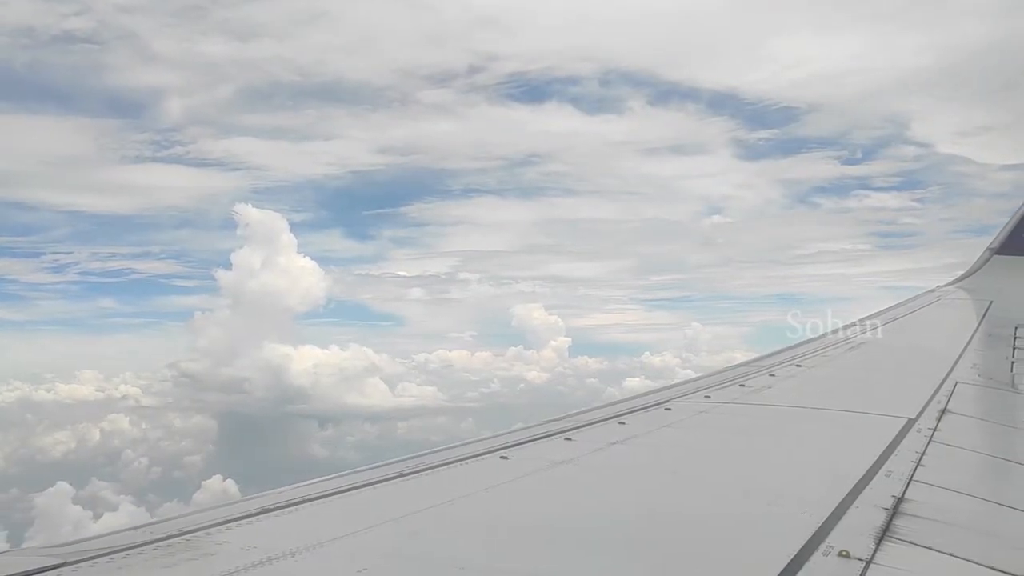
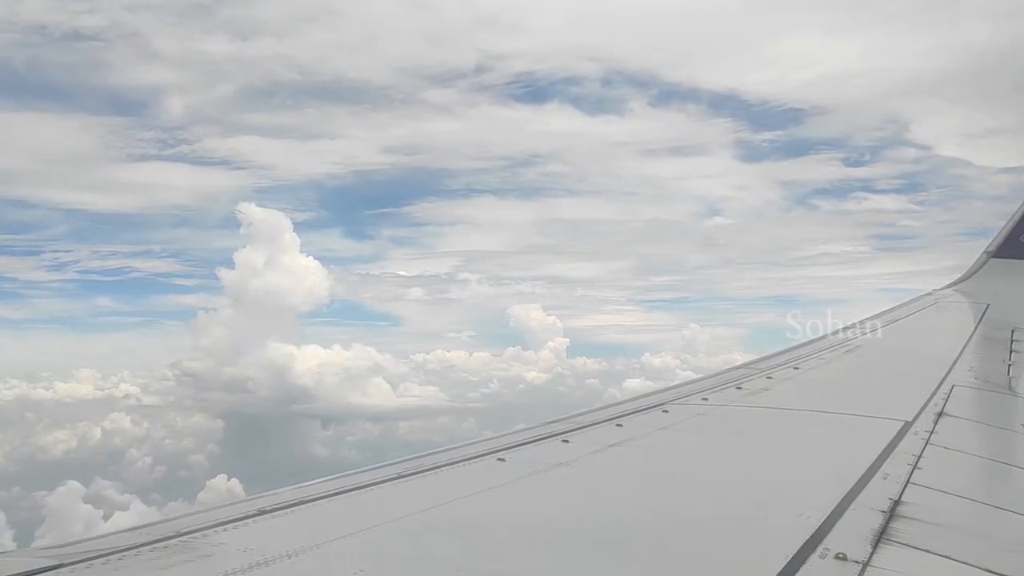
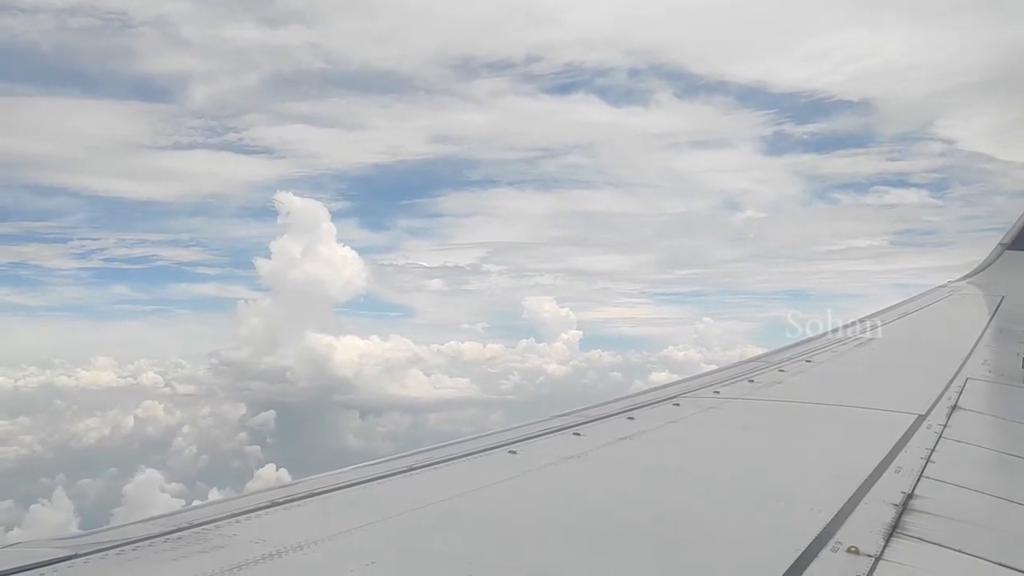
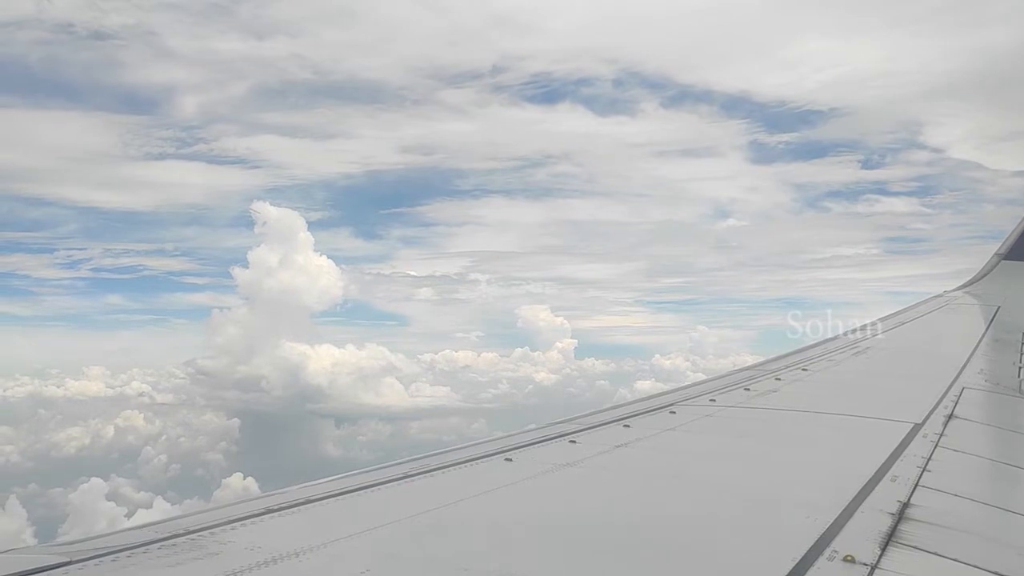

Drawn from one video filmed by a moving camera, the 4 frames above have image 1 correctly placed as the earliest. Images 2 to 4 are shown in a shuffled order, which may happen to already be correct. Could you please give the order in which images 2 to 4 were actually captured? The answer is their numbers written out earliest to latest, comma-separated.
2, 4, 3
